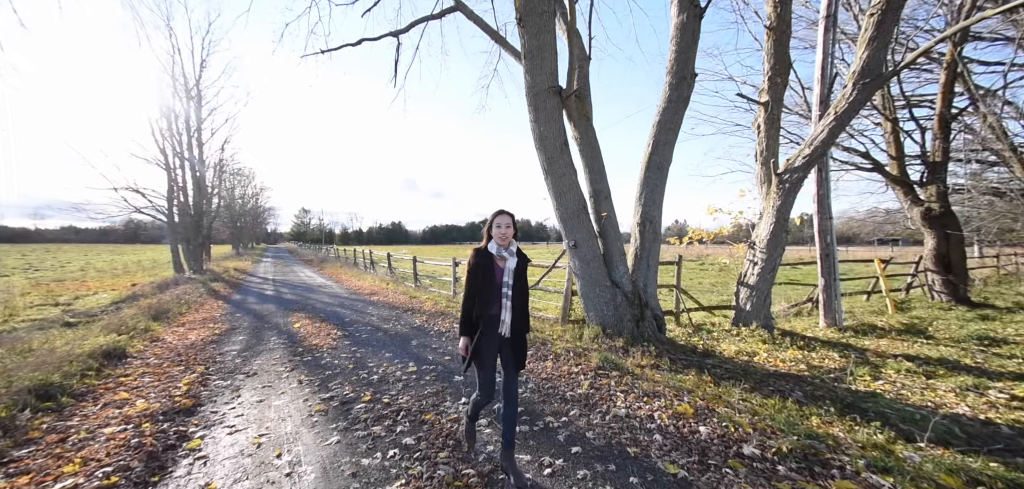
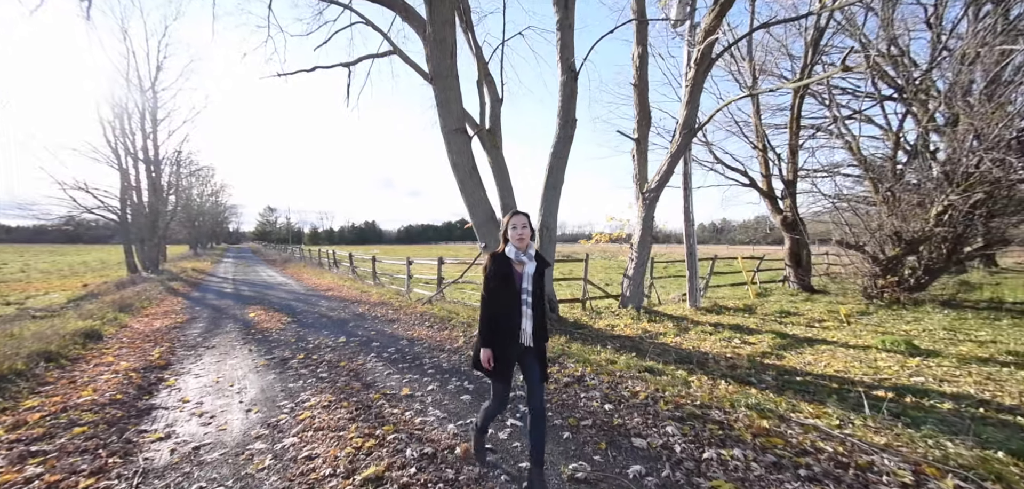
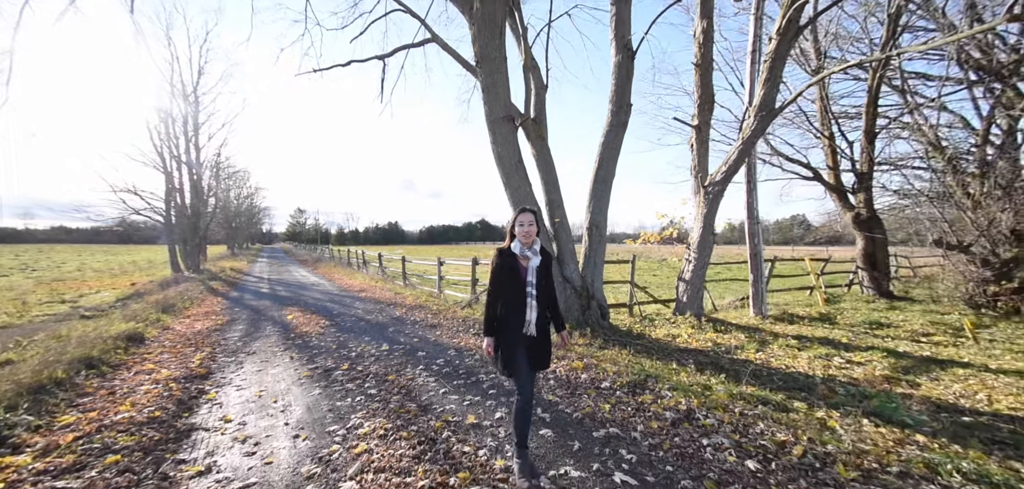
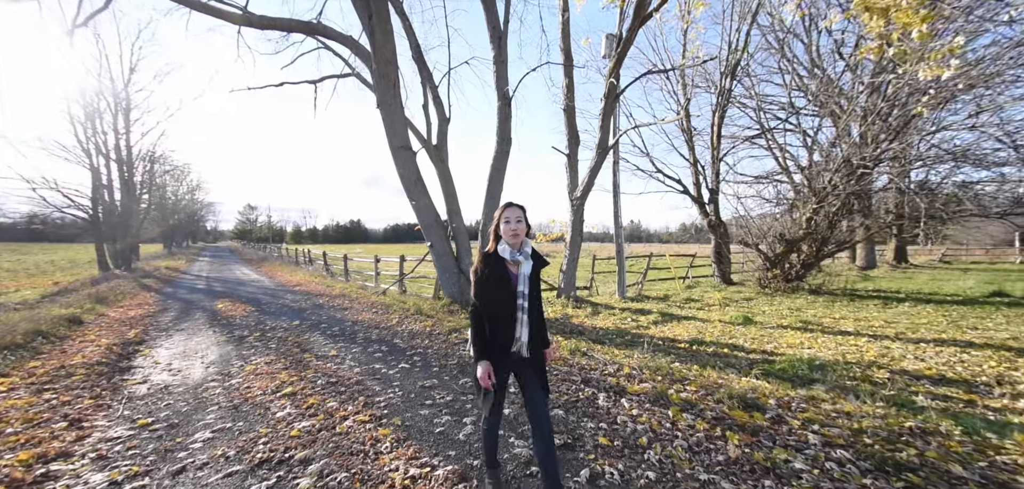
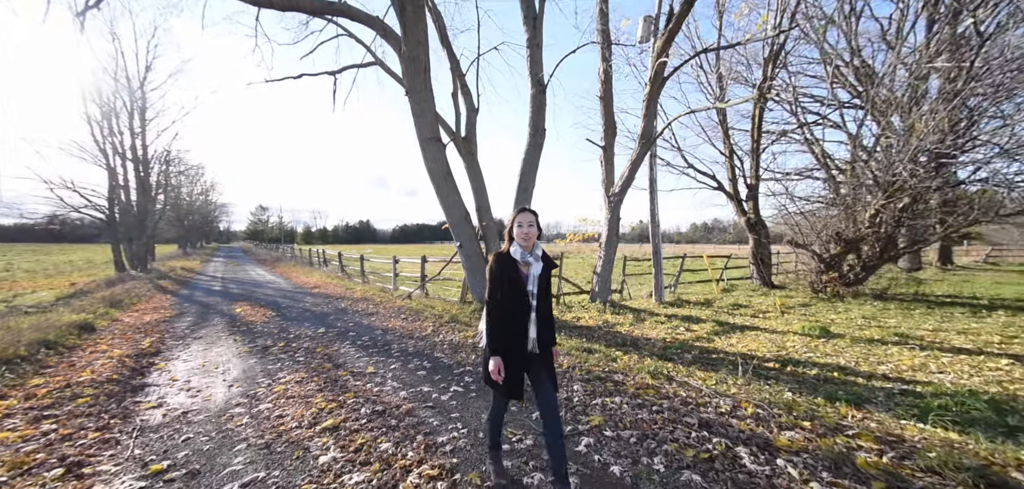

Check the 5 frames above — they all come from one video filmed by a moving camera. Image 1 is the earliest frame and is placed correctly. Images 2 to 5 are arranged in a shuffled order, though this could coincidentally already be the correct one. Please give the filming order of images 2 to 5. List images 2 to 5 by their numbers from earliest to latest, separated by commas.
3, 2, 5, 4
